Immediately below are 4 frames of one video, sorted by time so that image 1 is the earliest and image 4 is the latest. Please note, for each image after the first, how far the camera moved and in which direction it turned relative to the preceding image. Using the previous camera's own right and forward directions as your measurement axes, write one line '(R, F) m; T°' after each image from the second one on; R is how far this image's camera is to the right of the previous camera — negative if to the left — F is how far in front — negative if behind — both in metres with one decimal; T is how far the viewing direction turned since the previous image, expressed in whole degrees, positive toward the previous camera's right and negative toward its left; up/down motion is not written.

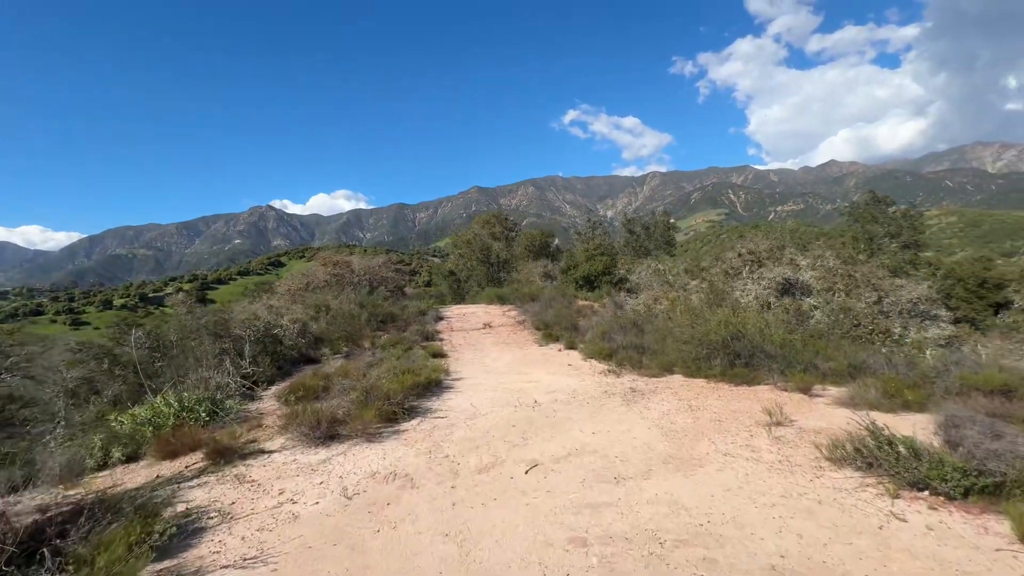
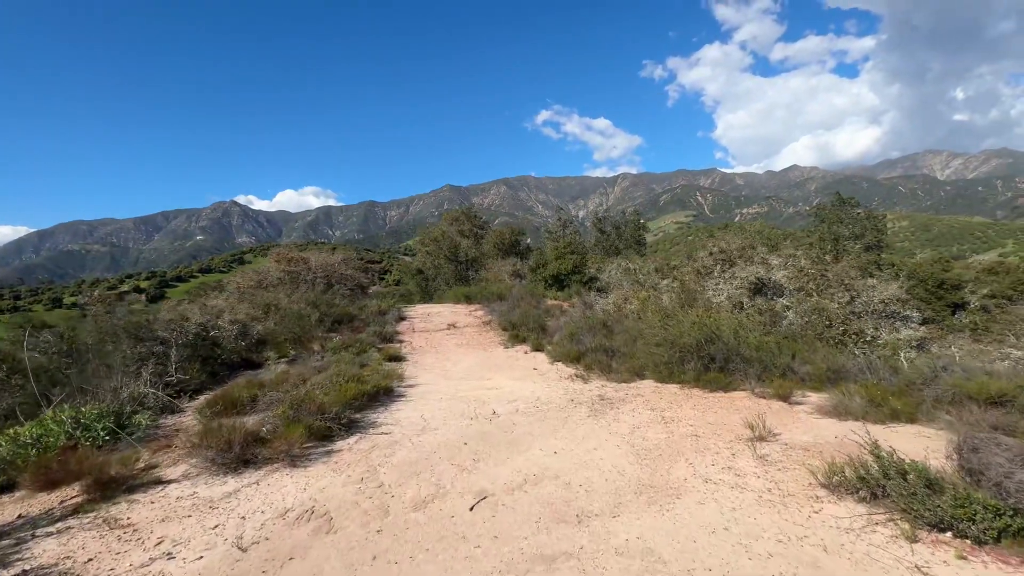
(+0.3, +1.0) m; +3°
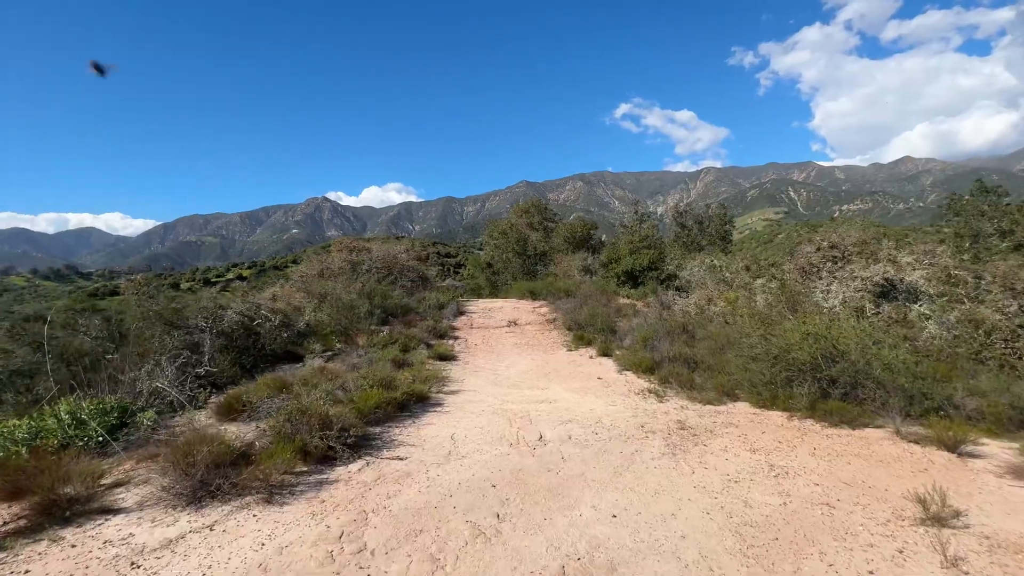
(+0.3, +1.8) m; -9°
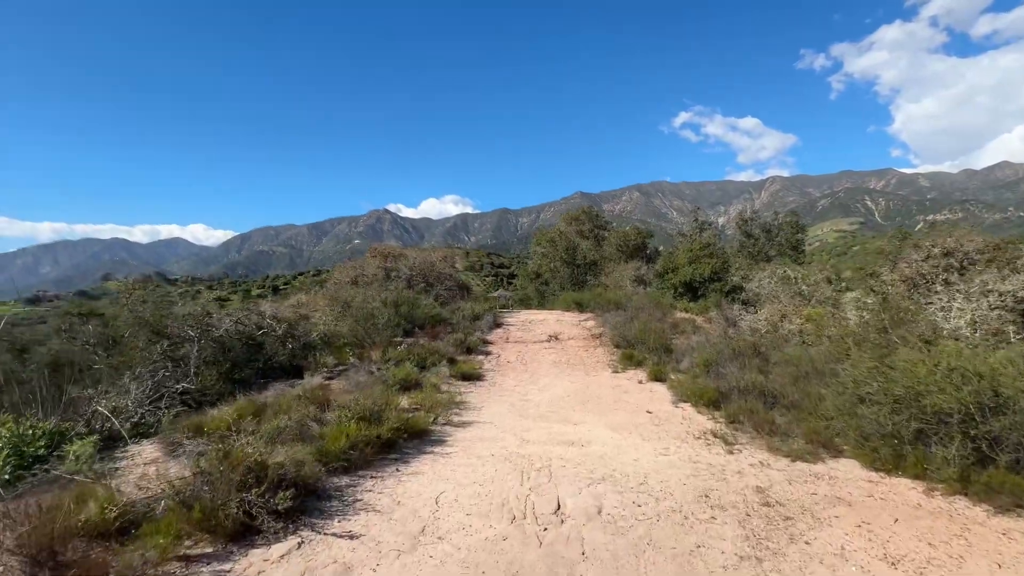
(+0.5, +2.0) m; -6°
